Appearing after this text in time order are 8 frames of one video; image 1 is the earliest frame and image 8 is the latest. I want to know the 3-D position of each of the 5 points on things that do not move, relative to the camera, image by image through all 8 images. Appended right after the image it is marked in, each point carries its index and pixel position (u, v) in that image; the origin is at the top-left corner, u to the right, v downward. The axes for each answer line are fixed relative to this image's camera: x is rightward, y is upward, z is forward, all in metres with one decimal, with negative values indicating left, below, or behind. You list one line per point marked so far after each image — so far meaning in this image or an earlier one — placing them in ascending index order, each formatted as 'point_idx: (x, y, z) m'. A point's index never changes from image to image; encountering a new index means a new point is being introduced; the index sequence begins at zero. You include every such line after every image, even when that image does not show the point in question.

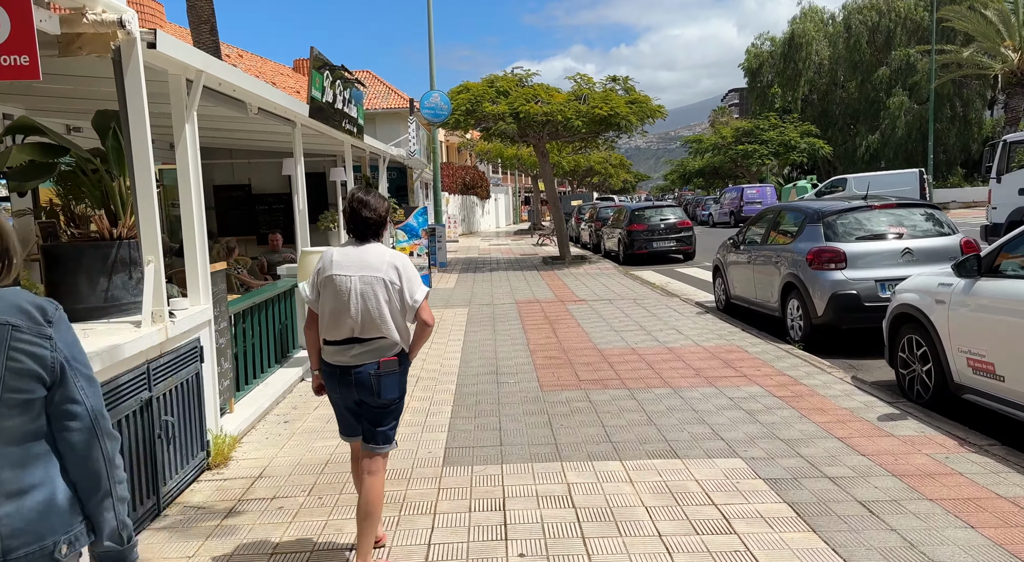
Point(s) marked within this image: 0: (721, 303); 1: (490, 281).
0: (+3.1, -0.3, +10.5) m
1: (-0.5, 0.0, +15.5) m
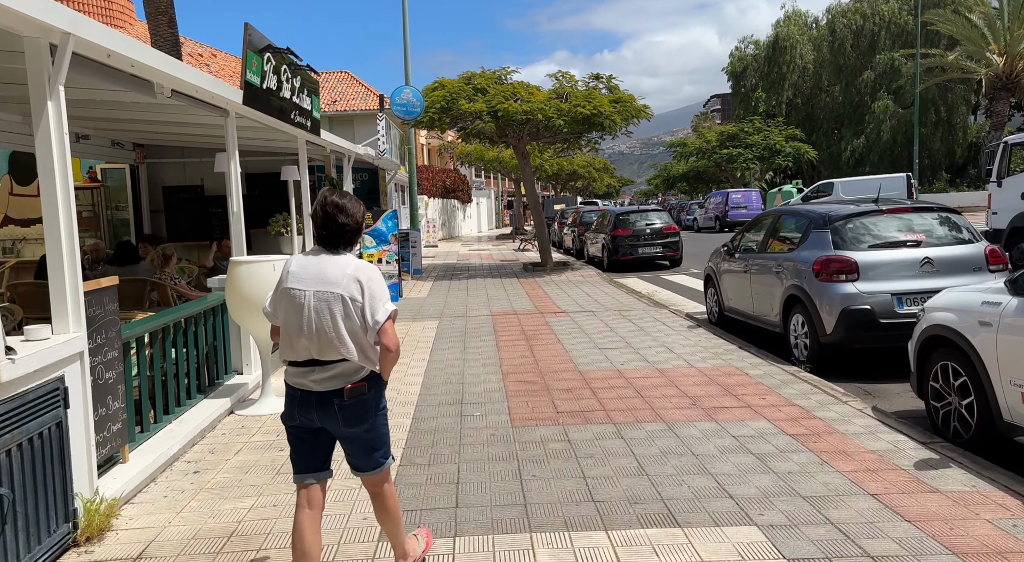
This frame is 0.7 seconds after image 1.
0: (+2.7, -0.5, +9.6) m
1: (-0.9, -0.2, +14.6) m
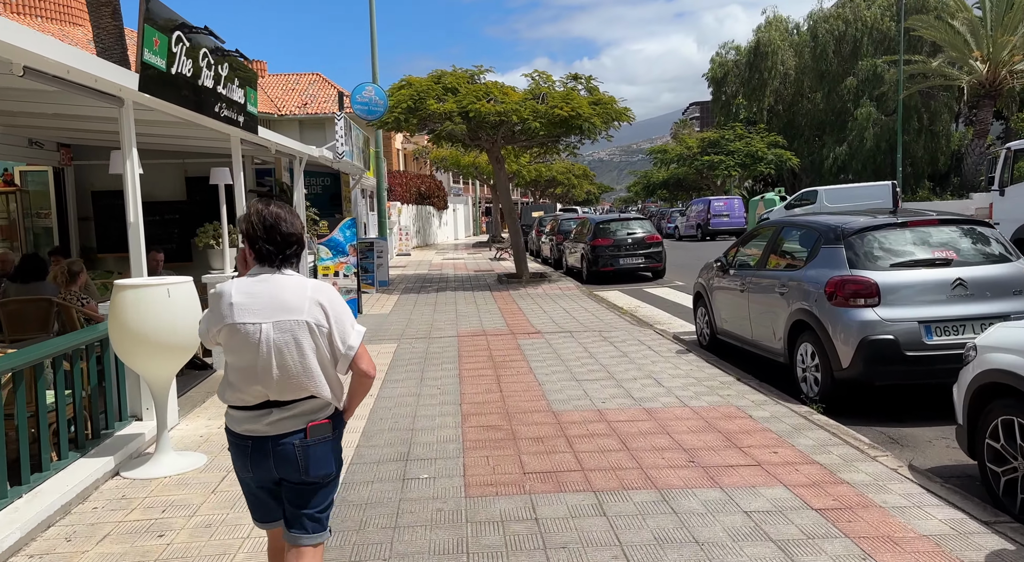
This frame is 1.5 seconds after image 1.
0: (+2.3, -0.7, +8.6) m
1: (-1.4, -0.4, +13.5) m
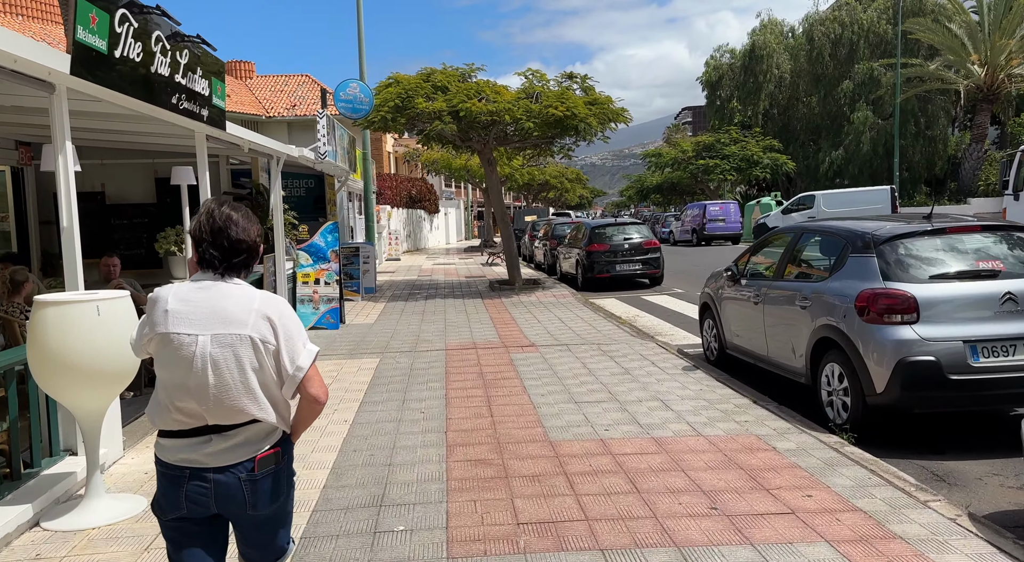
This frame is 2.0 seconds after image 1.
0: (+2.2, -0.8, +8.0) m
1: (-1.6, -0.6, +12.8) m
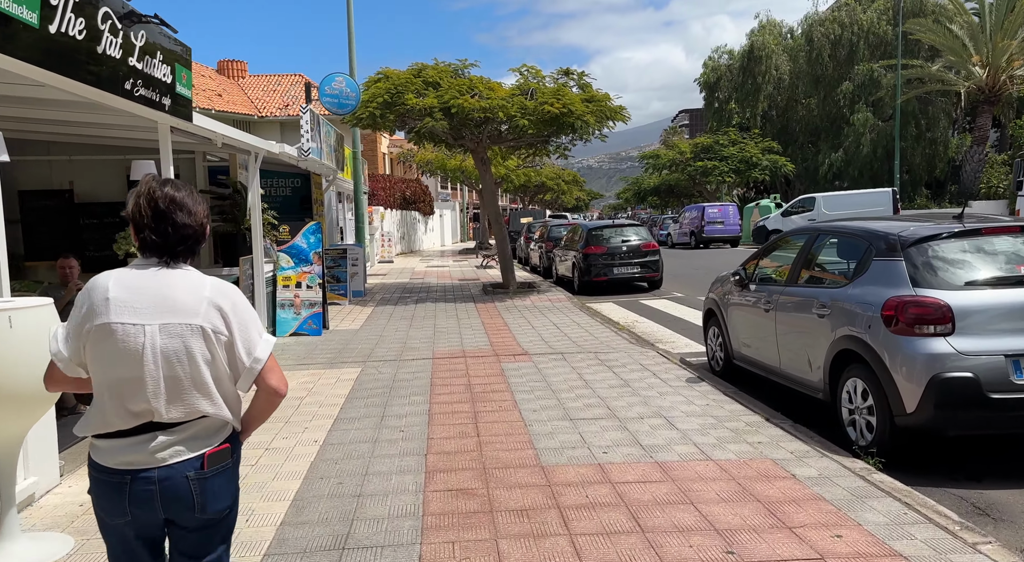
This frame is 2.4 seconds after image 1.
0: (+2.1, -0.9, +7.4) m
1: (-1.7, -0.6, +12.2) m
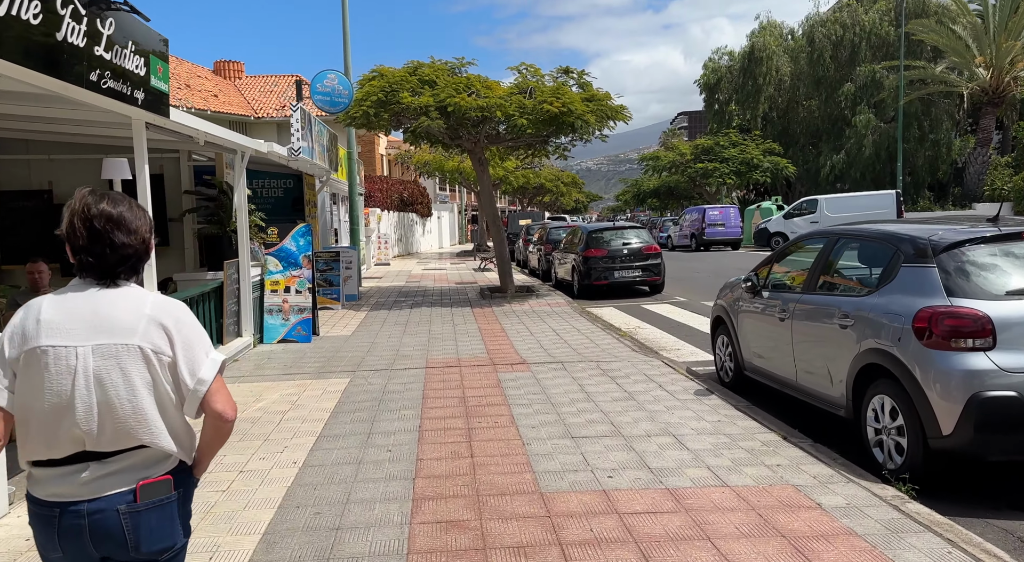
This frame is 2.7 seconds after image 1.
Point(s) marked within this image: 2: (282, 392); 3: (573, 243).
0: (+2.1, -0.9, +7.0) m
1: (-1.7, -0.7, +11.8) m
2: (-2.2, -1.1, +6.8) m
3: (+1.4, +0.9, +16.9) m
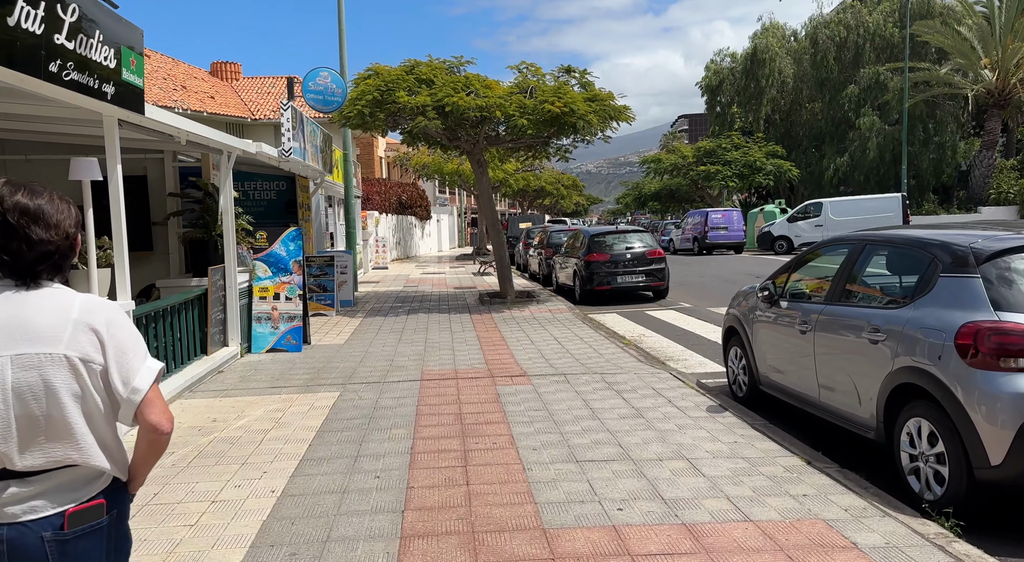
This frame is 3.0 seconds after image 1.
0: (+2.1, -1.0, +6.6) m
1: (-1.7, -0.8, +11.4) m
2: (-2.2, -1.1, +6.4) m
3: (+1.4, +0.8, +16.5) m
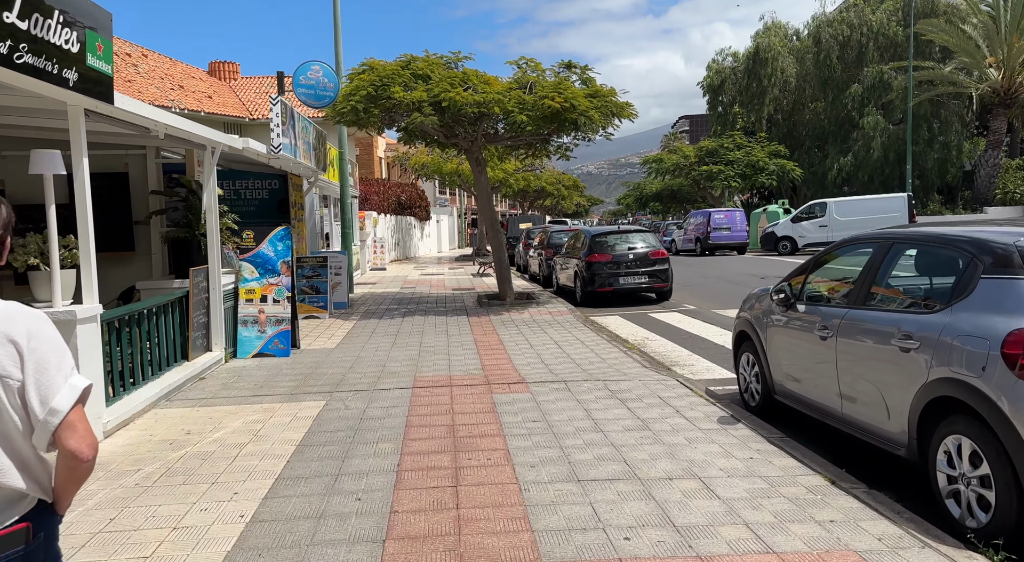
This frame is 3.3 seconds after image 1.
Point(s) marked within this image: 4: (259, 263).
0: (+2.1, -1.0, +6.2) m
1: (-1.8, -0.8, +10.9) m
2: (-2.2, -1.1, +6.0) m
3: (+1.4, +0.7, +16.0) m
4: (-3.1, +0.2, +8.9) m
